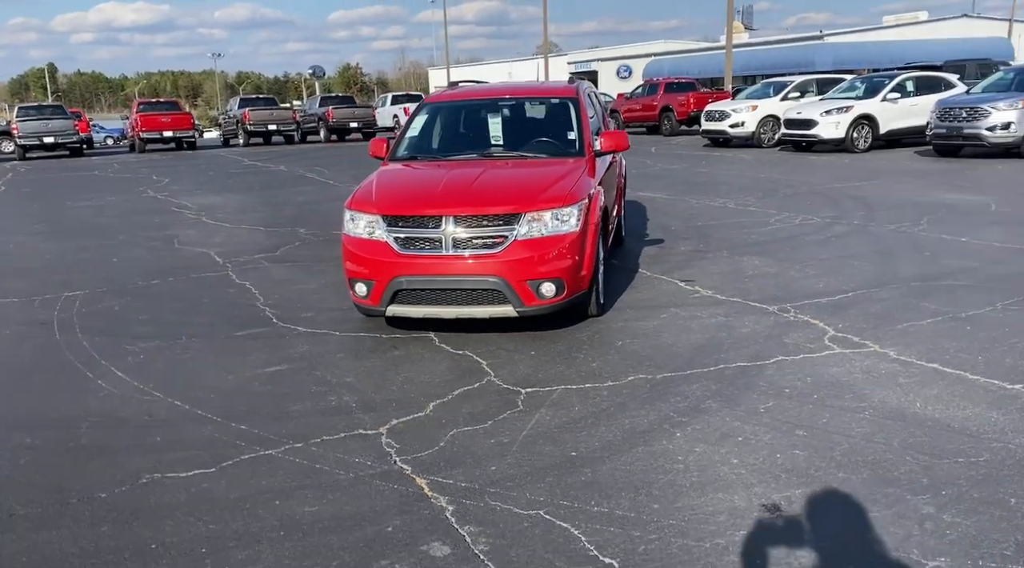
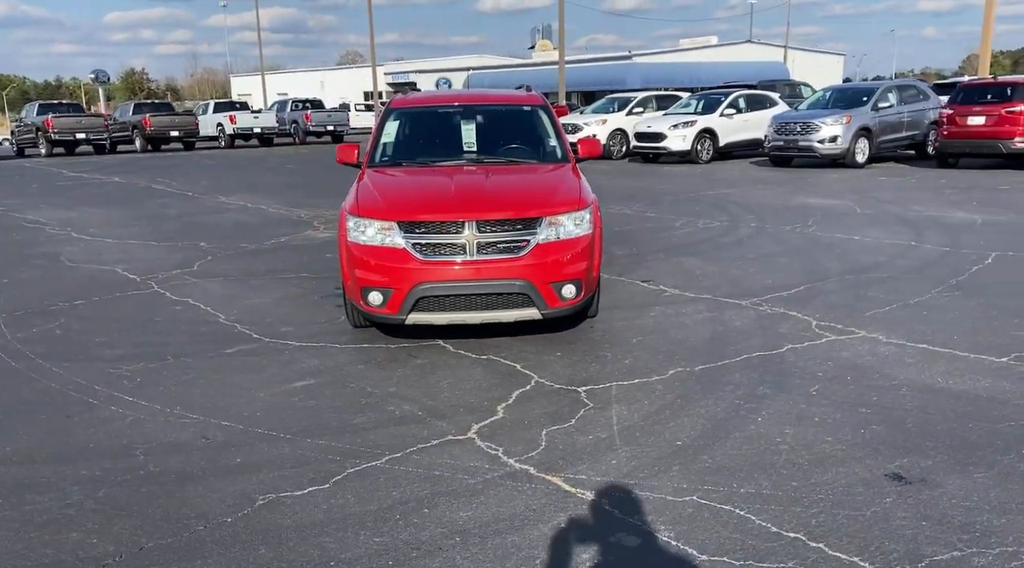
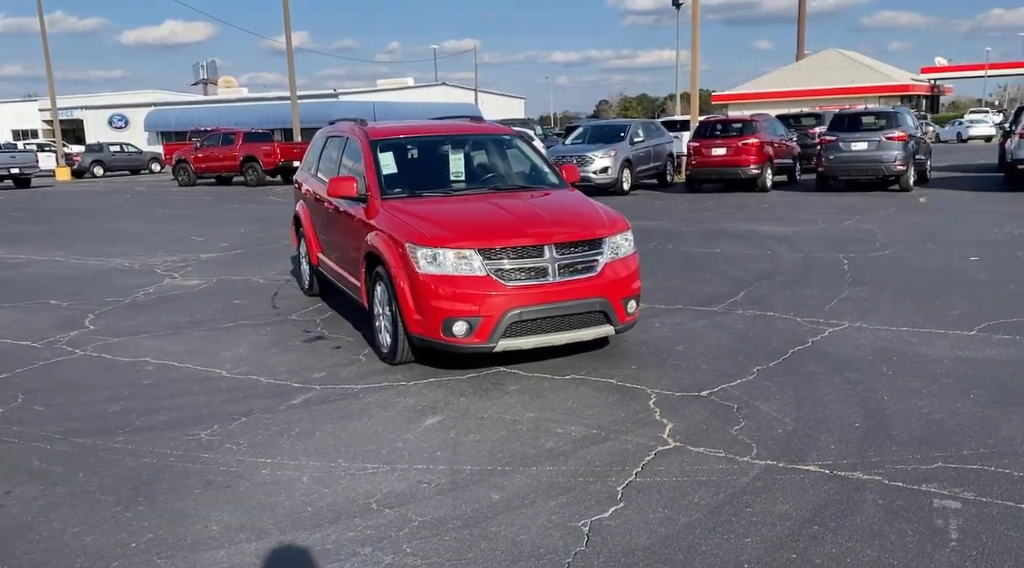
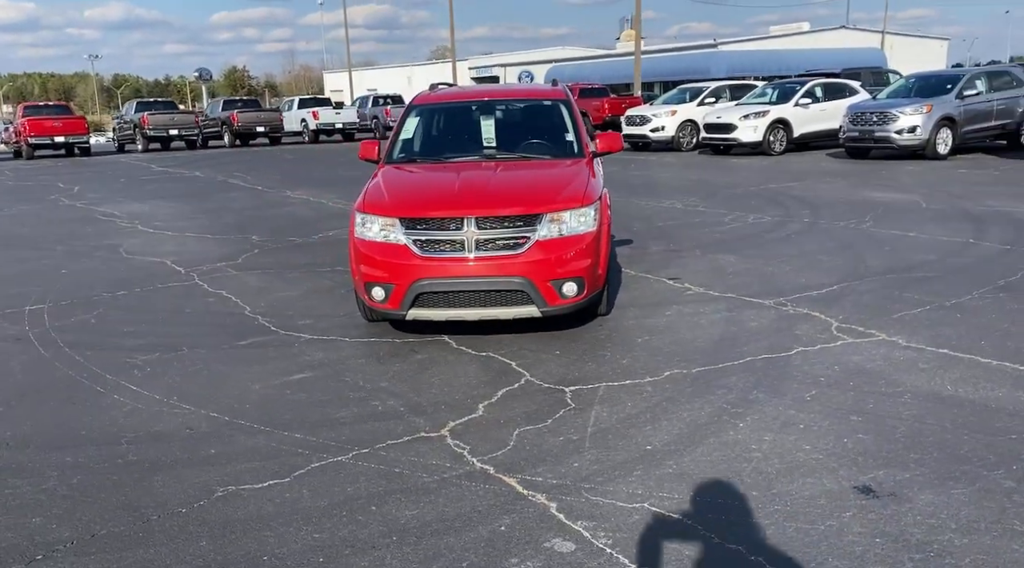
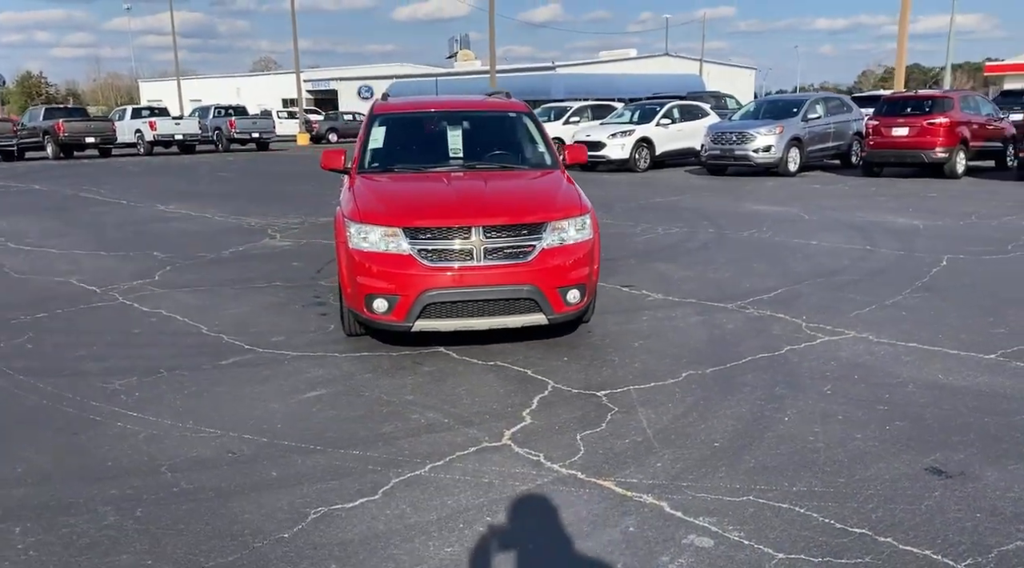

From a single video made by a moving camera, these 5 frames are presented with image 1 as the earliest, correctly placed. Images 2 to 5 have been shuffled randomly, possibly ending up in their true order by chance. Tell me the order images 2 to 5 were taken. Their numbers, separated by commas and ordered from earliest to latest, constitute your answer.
4, 2, 5, 3
